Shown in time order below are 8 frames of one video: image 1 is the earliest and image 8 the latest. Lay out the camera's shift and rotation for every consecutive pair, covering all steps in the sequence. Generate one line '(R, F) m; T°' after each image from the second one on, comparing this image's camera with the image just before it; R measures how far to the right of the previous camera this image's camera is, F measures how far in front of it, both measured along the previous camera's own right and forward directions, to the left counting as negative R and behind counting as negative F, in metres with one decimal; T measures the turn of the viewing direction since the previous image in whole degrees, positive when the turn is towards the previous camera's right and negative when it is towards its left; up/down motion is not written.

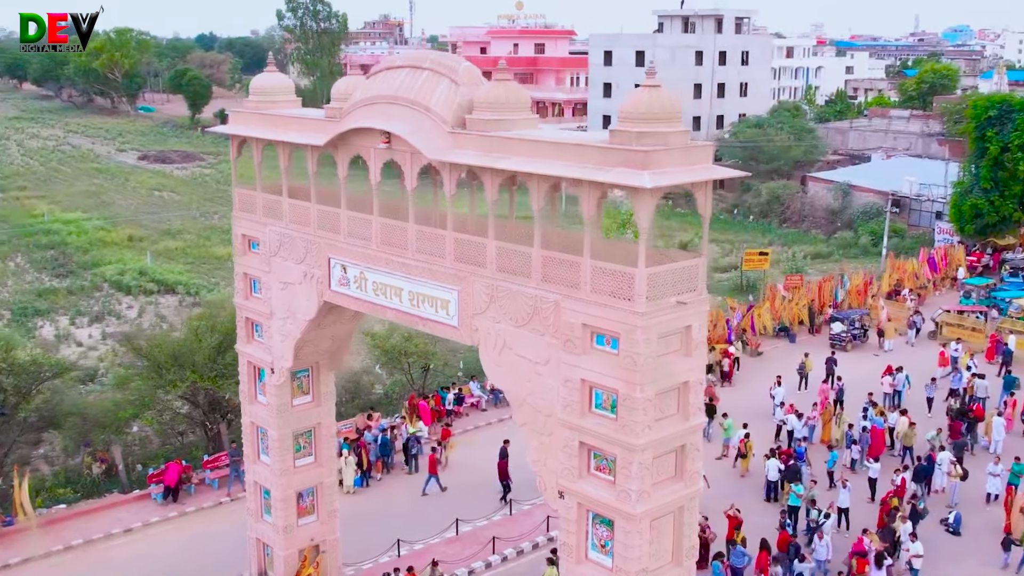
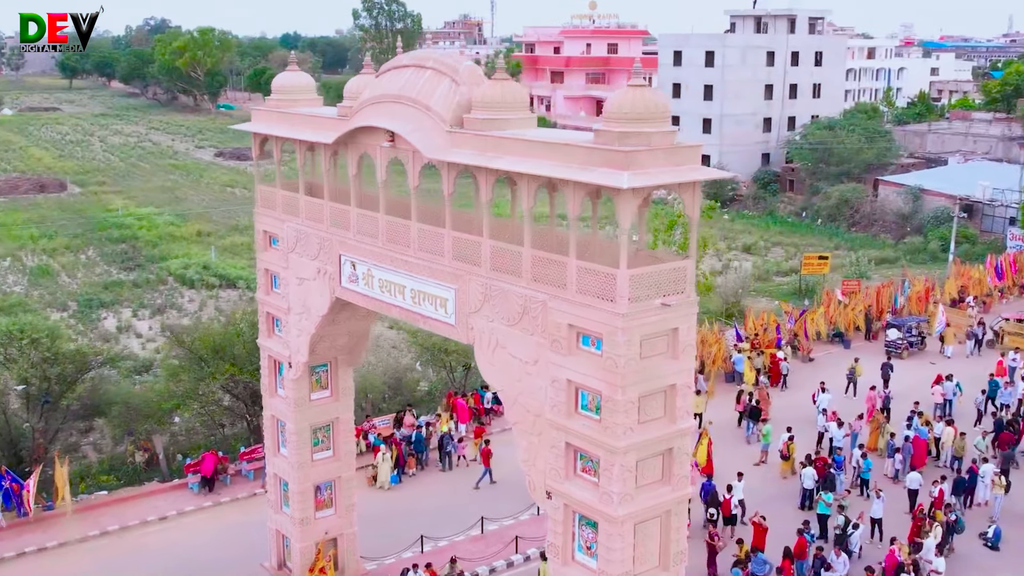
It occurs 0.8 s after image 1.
(+0.8, 0.0) m; -4°
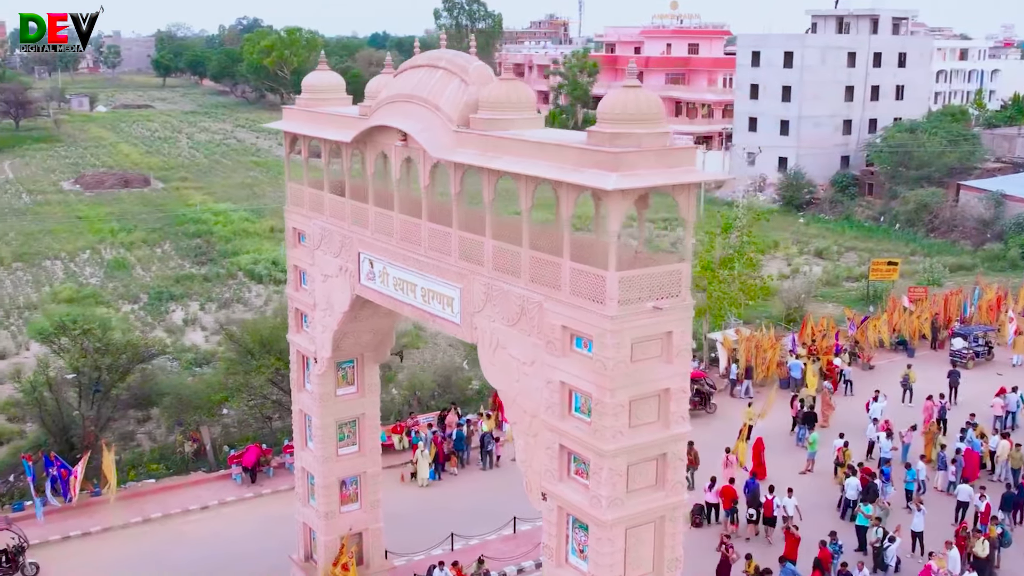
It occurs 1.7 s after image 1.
(+0.8, 0.0) m; -4°
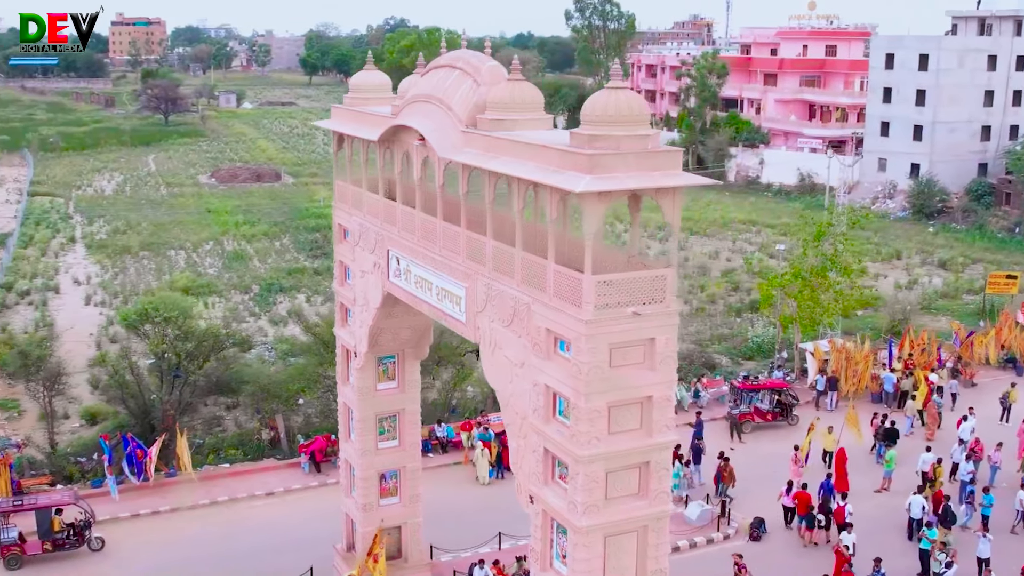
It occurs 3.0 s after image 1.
(+1.3, +0.1) m; -7°
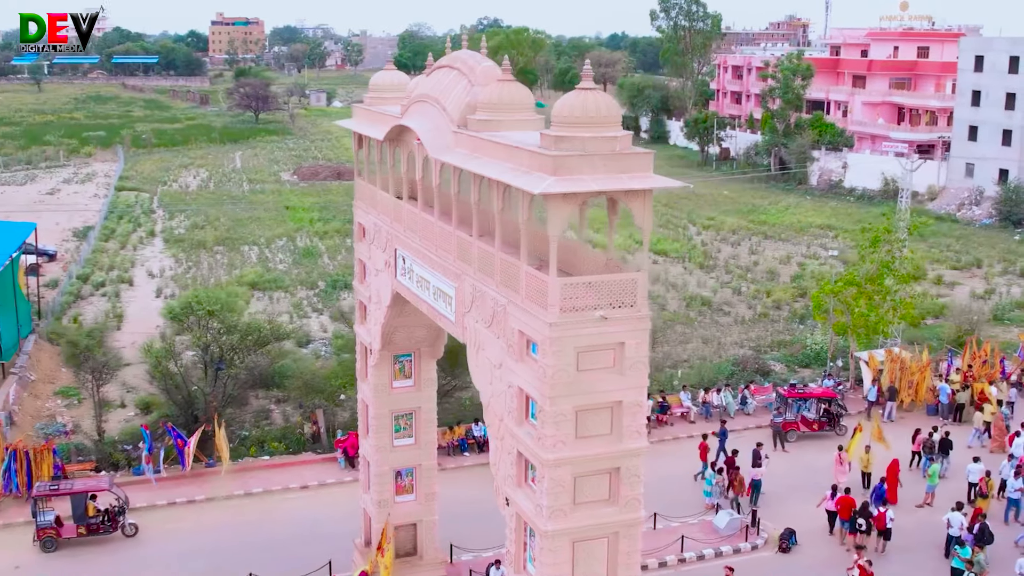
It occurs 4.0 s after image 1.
(+1.0, +0.1) m; -5°
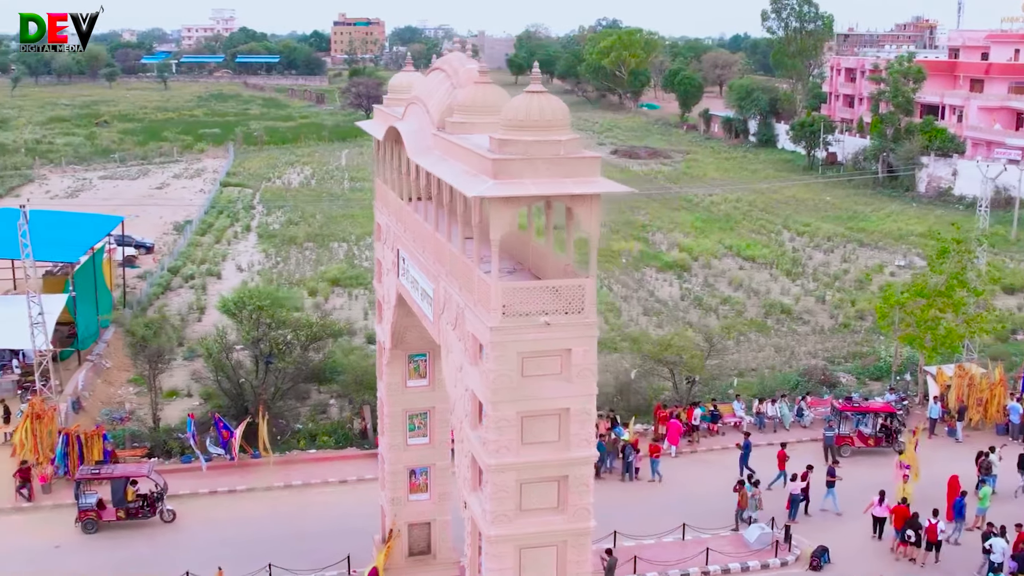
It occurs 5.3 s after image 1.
(+1.4, +0.1) m; -6°
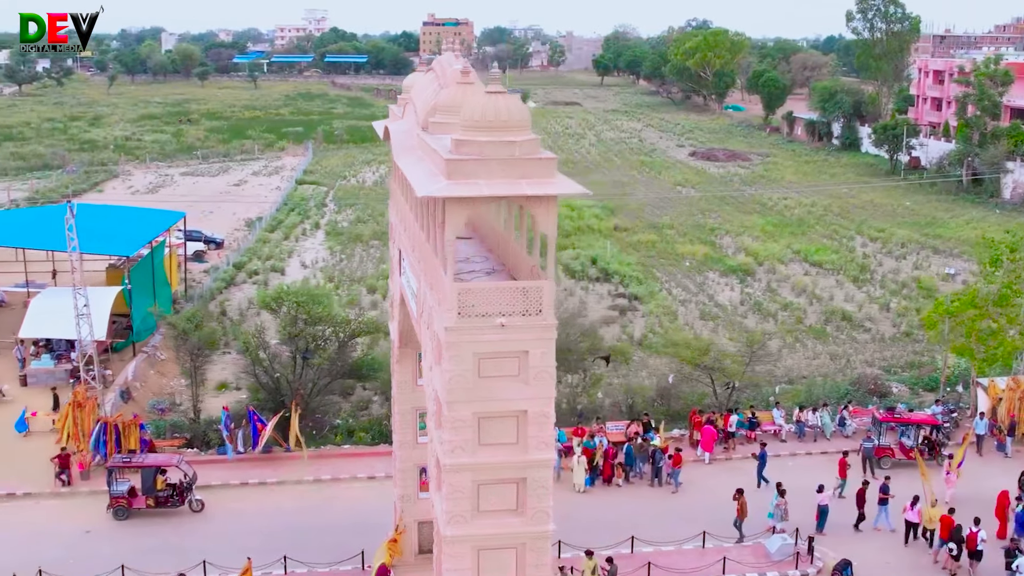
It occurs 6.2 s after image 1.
(+1.0, +0.1) m; -5°
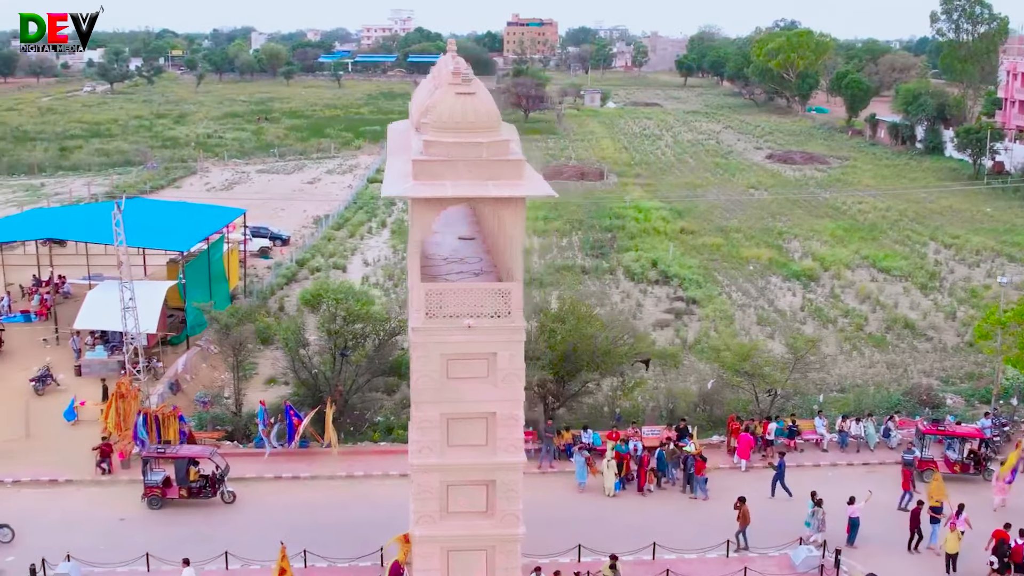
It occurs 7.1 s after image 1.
(+0.9, +0.1) m; -4°
